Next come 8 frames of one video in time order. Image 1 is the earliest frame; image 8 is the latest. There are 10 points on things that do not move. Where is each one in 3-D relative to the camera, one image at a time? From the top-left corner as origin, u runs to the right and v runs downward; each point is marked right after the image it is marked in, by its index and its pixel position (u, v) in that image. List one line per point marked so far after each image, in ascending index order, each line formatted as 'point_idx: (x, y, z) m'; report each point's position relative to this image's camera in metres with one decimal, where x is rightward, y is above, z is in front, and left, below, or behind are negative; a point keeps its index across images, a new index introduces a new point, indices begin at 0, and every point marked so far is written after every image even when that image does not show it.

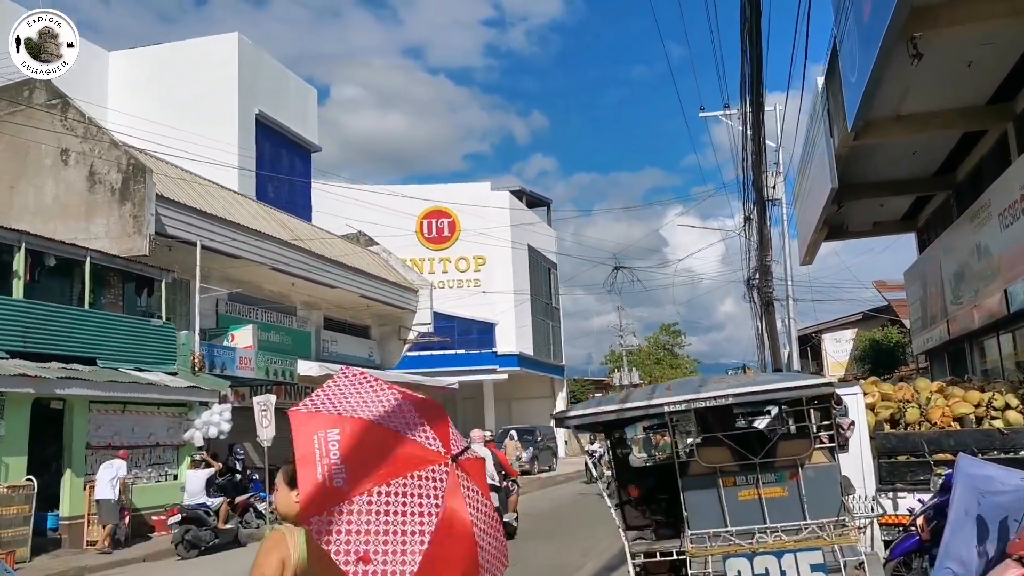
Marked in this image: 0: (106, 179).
0: (-7.3, +2.0, +15.7) m
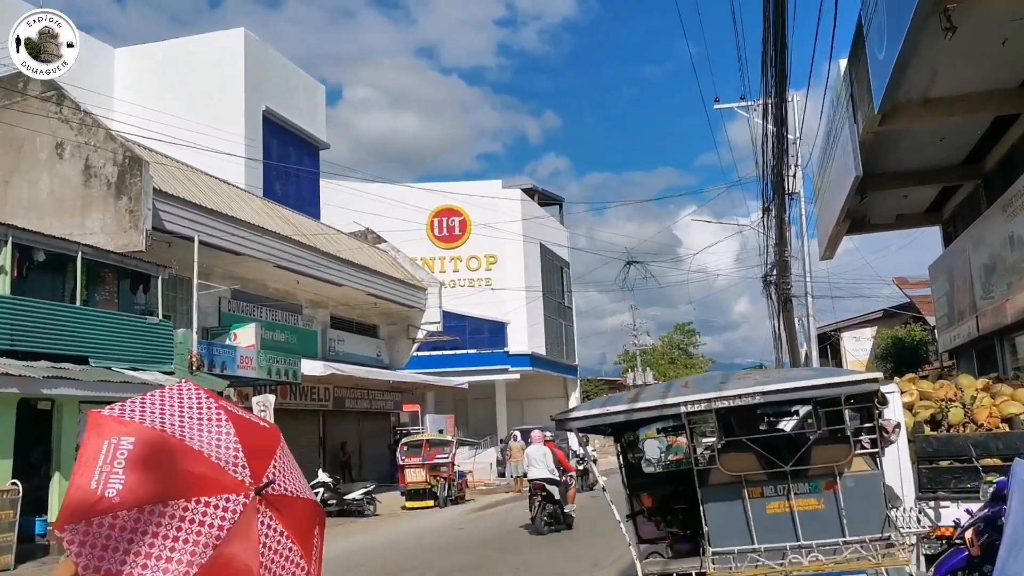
0: (-7.2, +2.0, +15.2) m
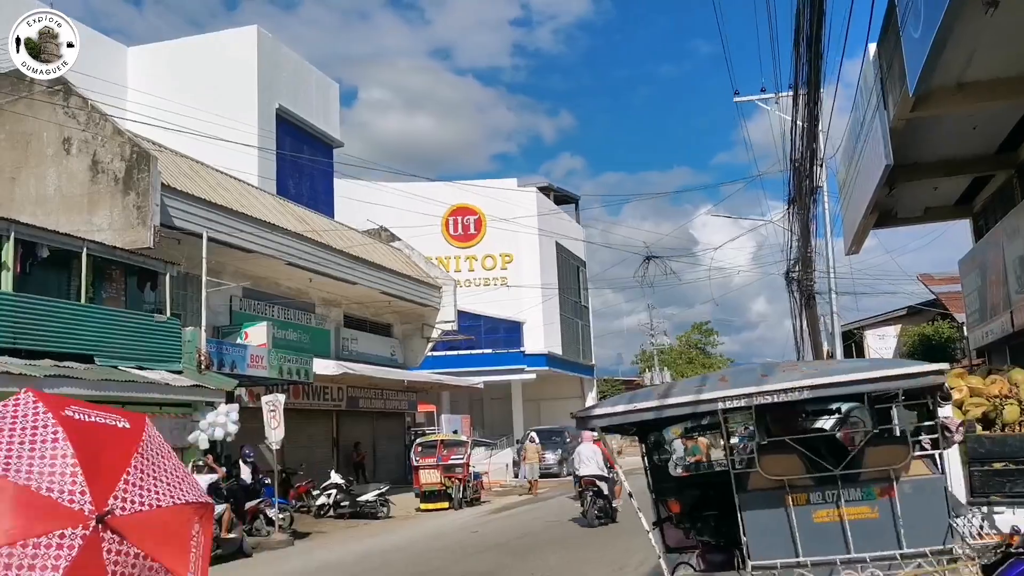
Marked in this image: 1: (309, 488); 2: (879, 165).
0: (-6.9, +2.1, +14.9) m
1: (-4.2, -4.1, +18.1) m
2: (+5.3, +1.8, +12.5) m
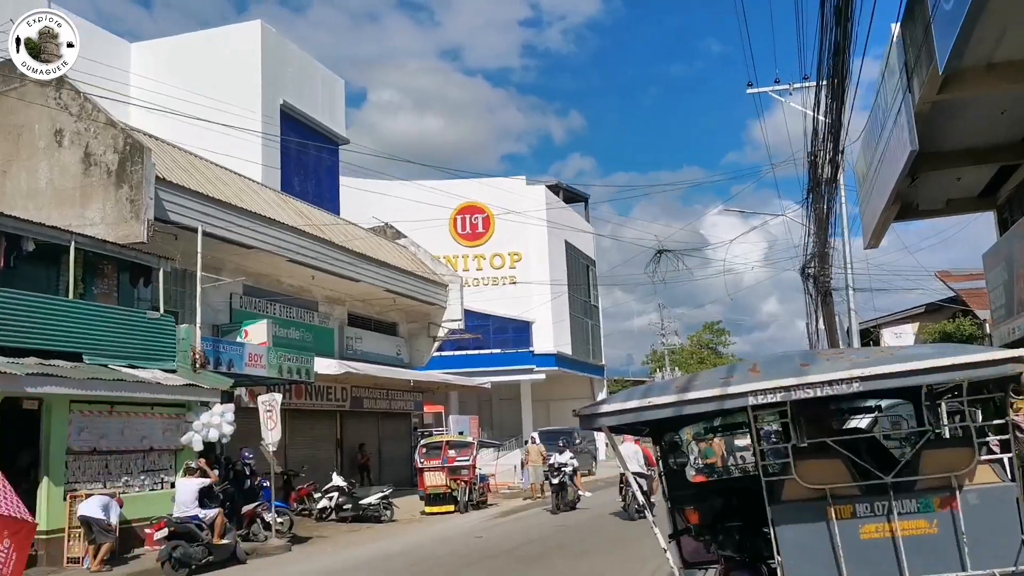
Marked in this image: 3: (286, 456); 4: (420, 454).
0: (-6.8, +2.1, +14.5) m
1: (-4.0, -4.1, +17.6) m
2: (+5.3, +1.8, +11.9) m
3: (-5.2, -3.8, +20.0) m
4: (-1.9, -3.5, +18.4) m
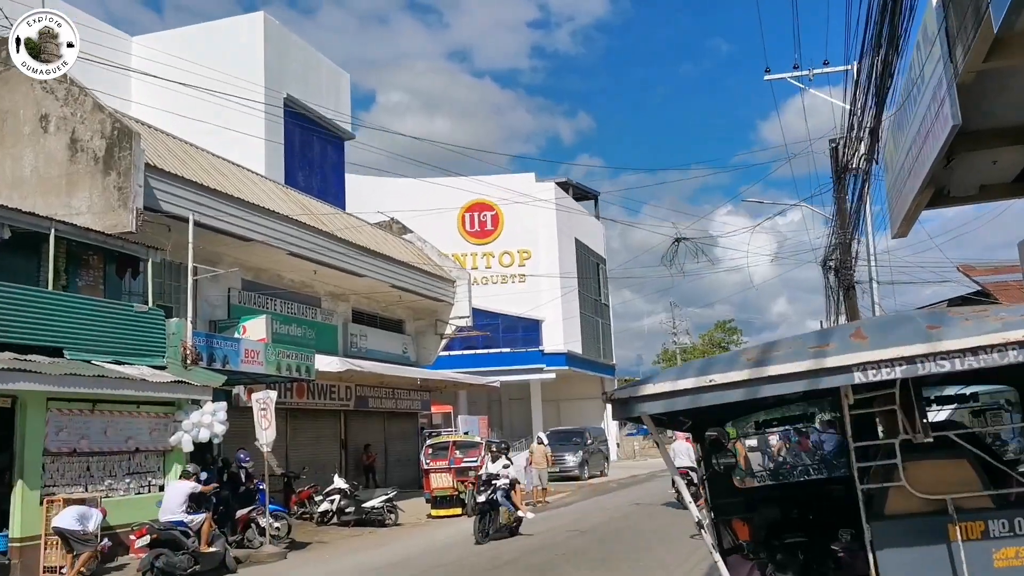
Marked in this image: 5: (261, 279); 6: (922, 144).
0: (-6.7, +2.2, +13.7) m
1: (-3.9, -4.0, +16.9) m
2: (+5.4, +2.0, +11.1) m
3: (-5.0, -3.7, +19.2) m
4: (-1.7, -3.4, +17.6) m
5: (-5.6, +0.2, +19.4) m
6: (+5.8, +2.0, +12.3) m
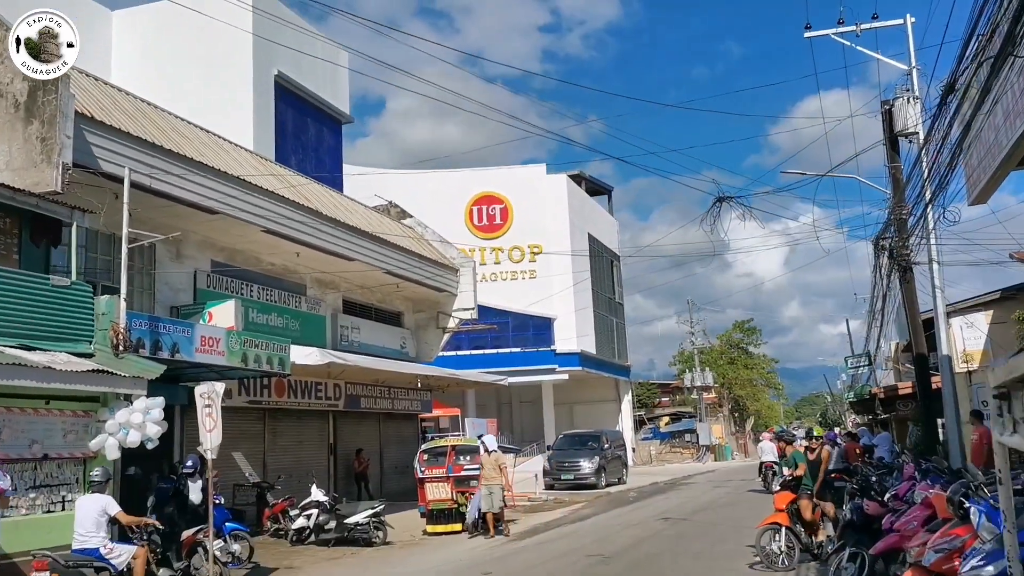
0: (-6.6, +2.6, +11.4) m
1: (-3.7, -3.6, +14.5) m
2: (+5.5, +2.4, +8.6) m
3: (-4.8, -3.4, +16.8) m
4: (-1.6, -3.0, +15.2) m
5: (-5.4, +0.5, +17.1) m
6: (+5.8, +2.4, +9.8) m
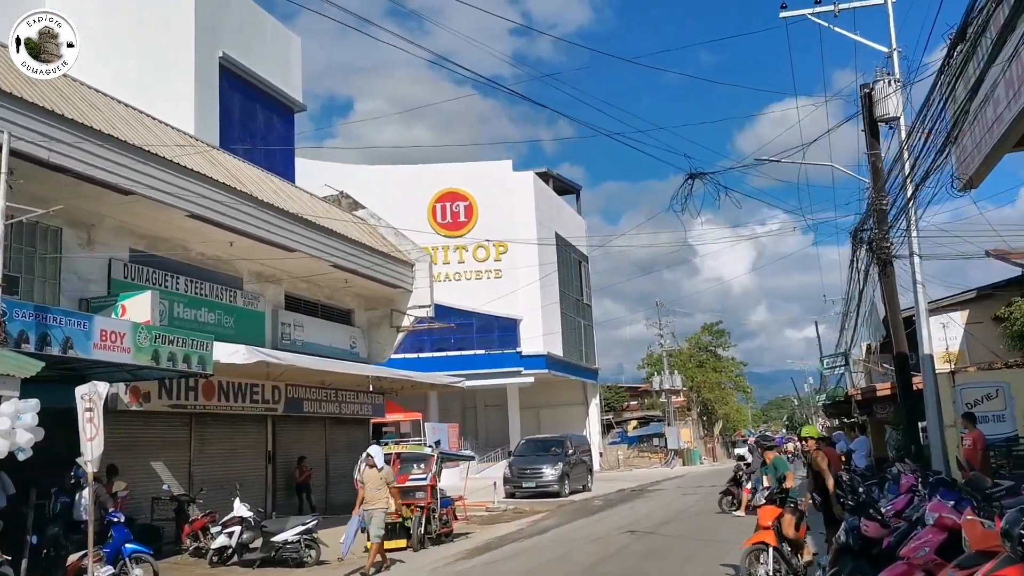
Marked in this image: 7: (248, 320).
0: (-7.2, +2.8, +9.8) m
1: (-4.5, -3.5, +12.9) m
2: (+4.9, +2.6, +7.4) m
3: (-5.6, -3.2, +15.3) m
4: (-2.4, -2.9, +13.7) m
5: (-6.3, +0.7, +15.5) m
6: (+5.2, +2.6, +8.6) m
7: (-5.3, -0.6, +17.5) m
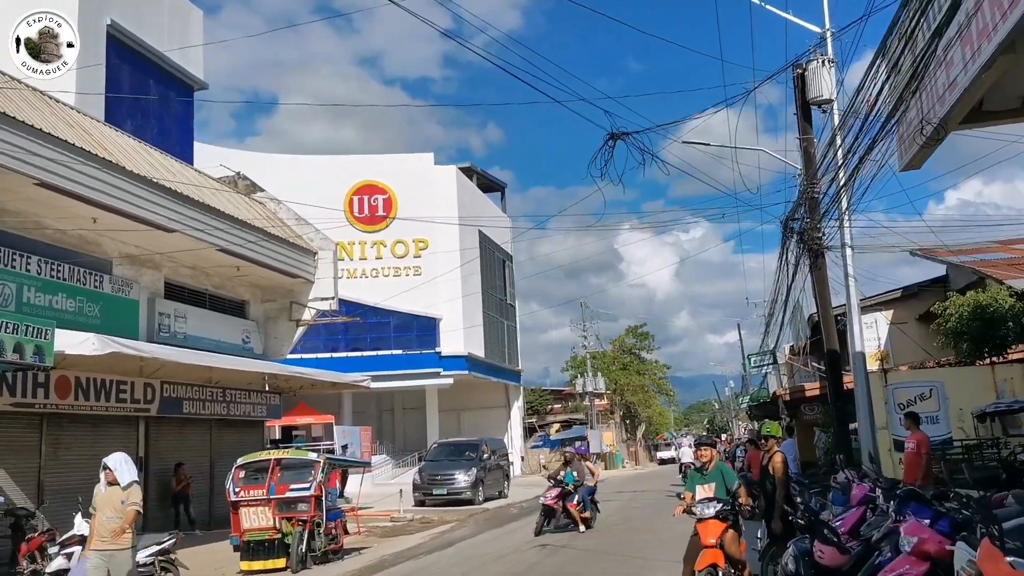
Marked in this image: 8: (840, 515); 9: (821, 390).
0: (-8.2, +3.1, +7.6) m
1: (-5.8, -3.2, +10.9) m
2: (+4.1, +2.8, +6.2) m
3: (-7.2, -3.0, +13.2) m
4: (-3.8, -2.6, +11.9) m
5: (-7.8, +1.0, +13.4) m
6: (+4.3, +2.8, +7.5) m
7: (-7.0, -0.4, +15.4) m
8: (+2.6, -1.8, +6.8) m
9: (+6.9, -2.3, +19.4) m
